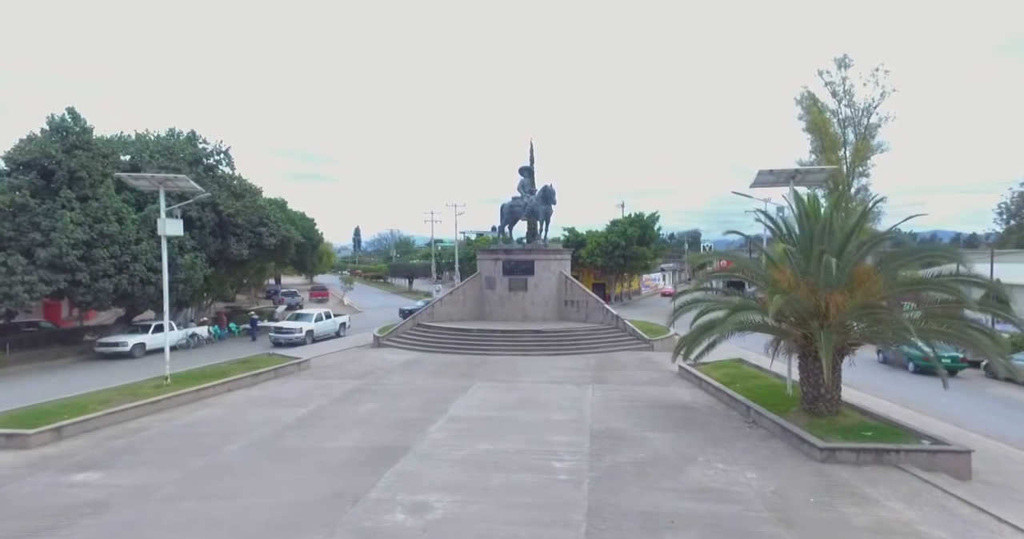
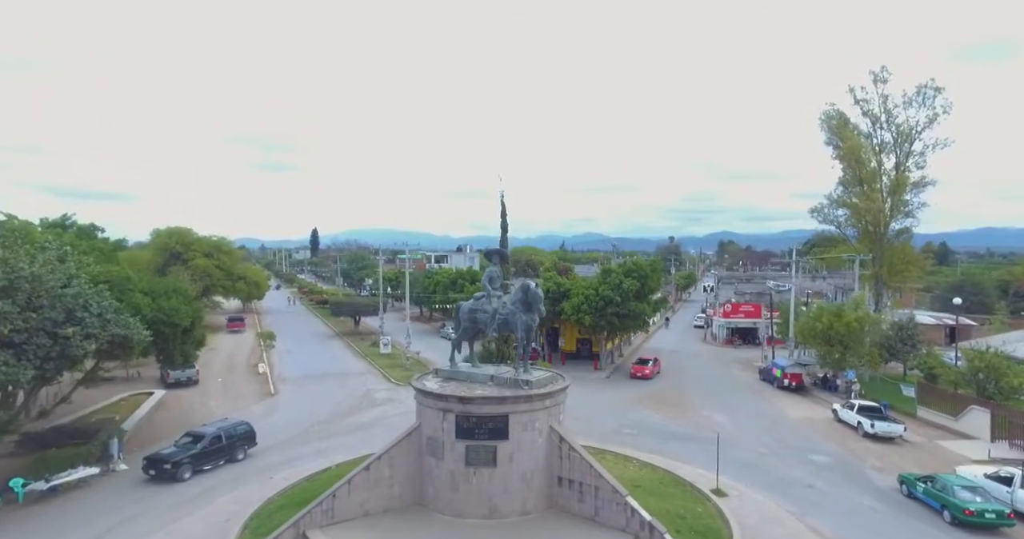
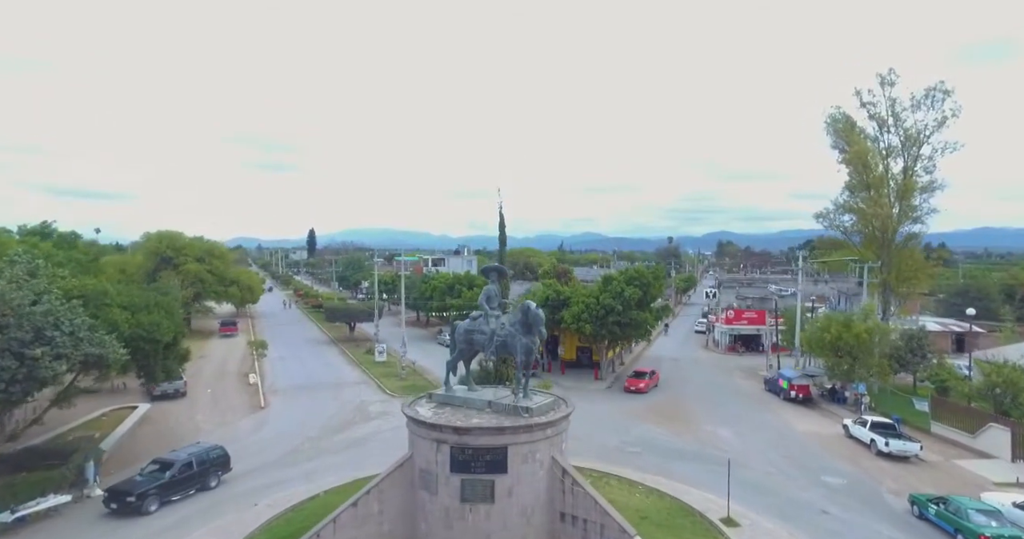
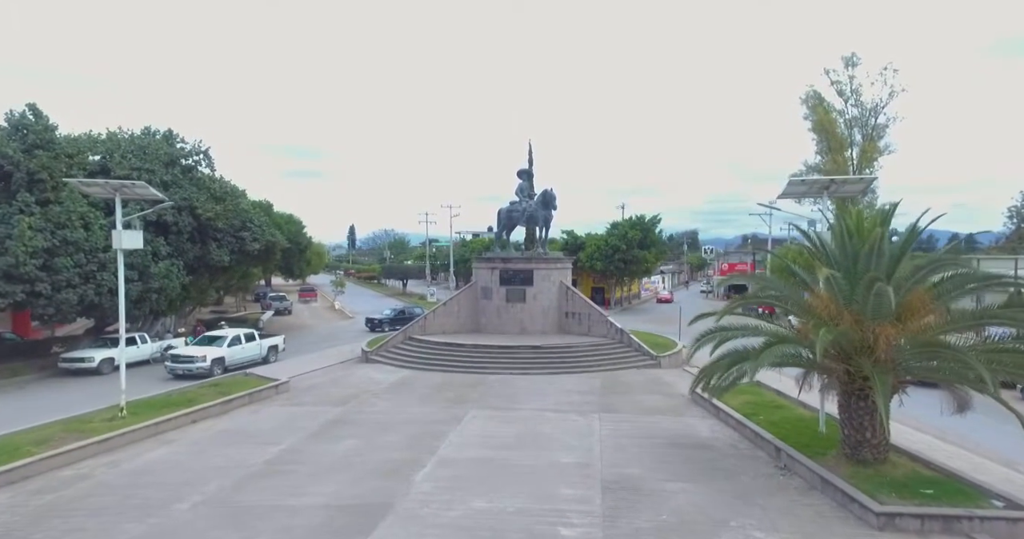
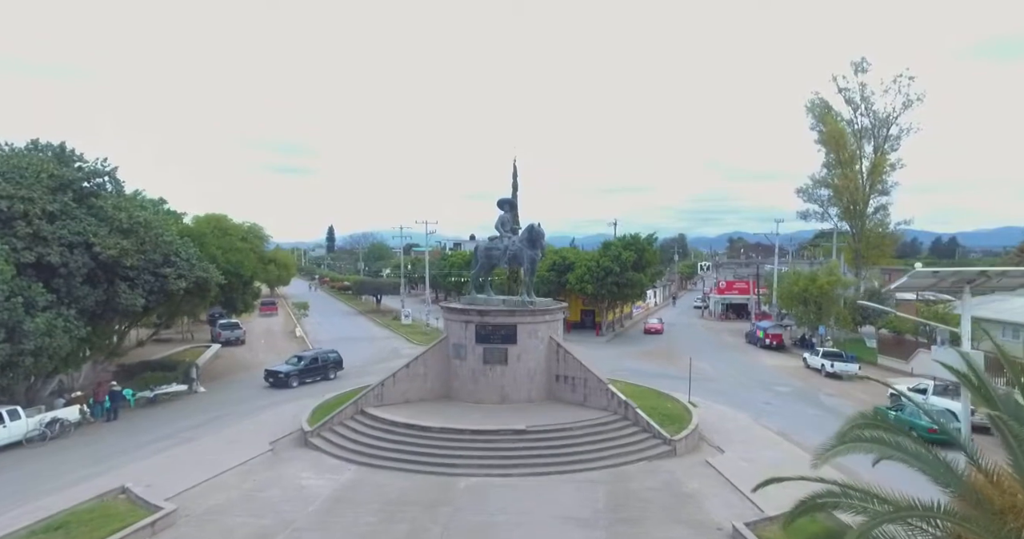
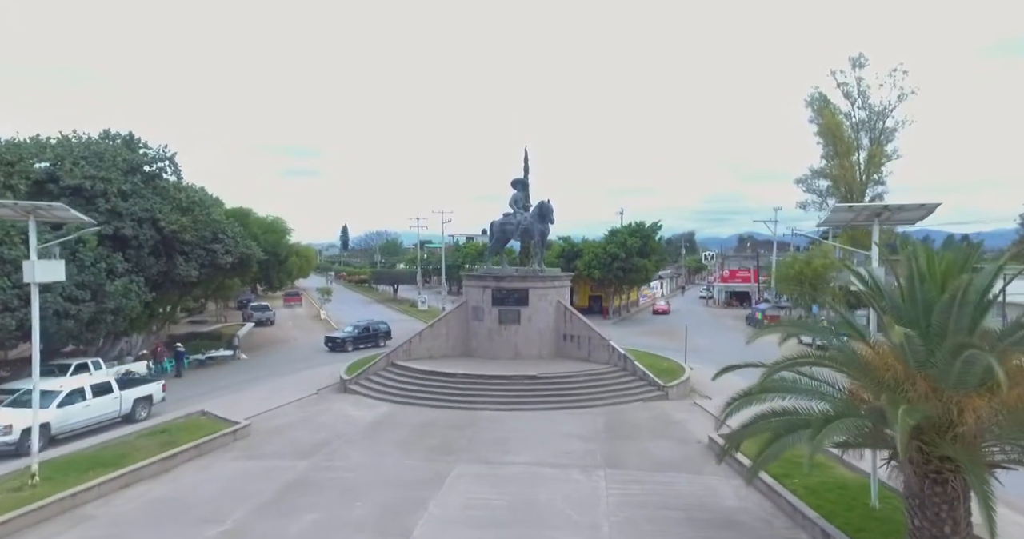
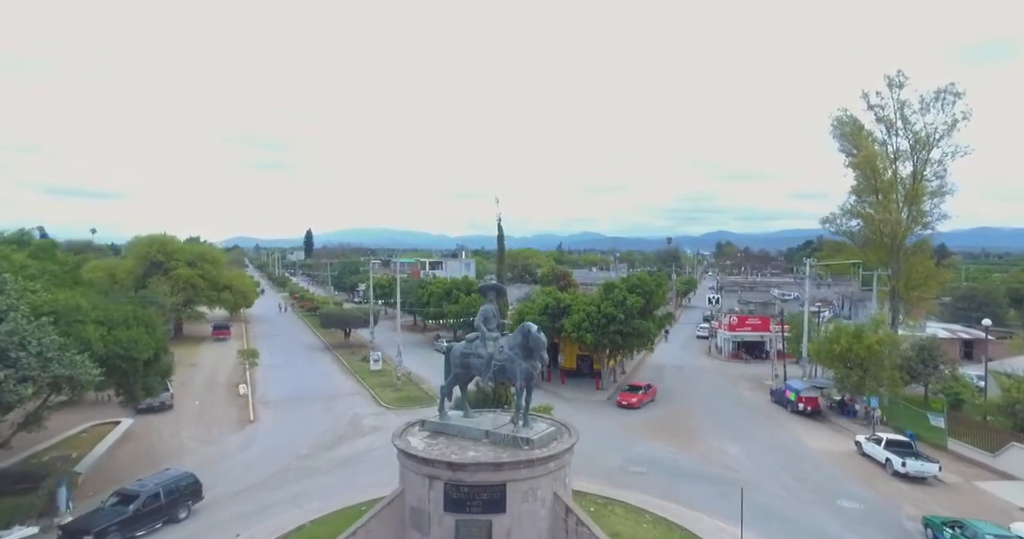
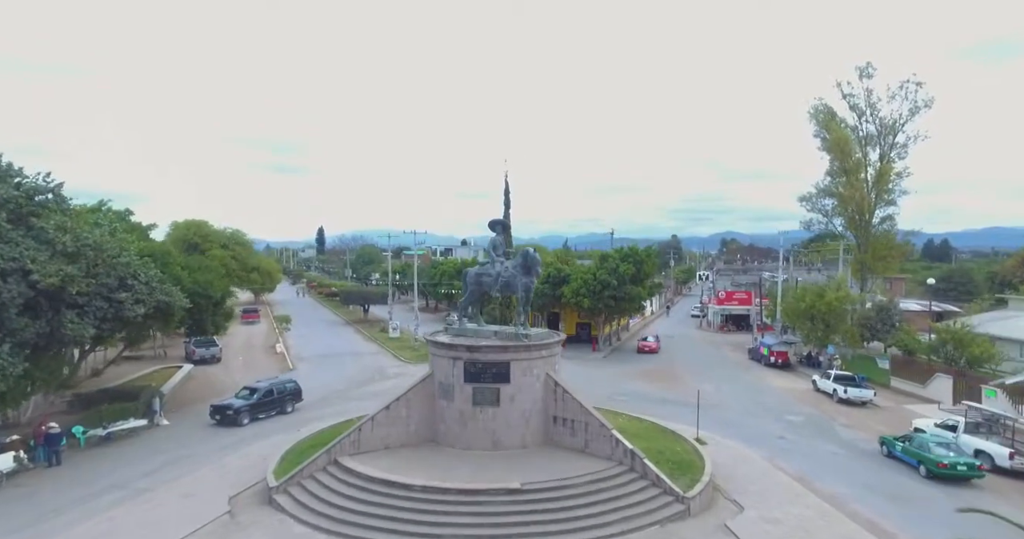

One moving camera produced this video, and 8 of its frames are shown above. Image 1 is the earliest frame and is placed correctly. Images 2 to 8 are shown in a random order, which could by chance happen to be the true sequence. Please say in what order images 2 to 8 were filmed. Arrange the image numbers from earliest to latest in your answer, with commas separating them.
4, 6, 5, 8, 2, 3, 7
